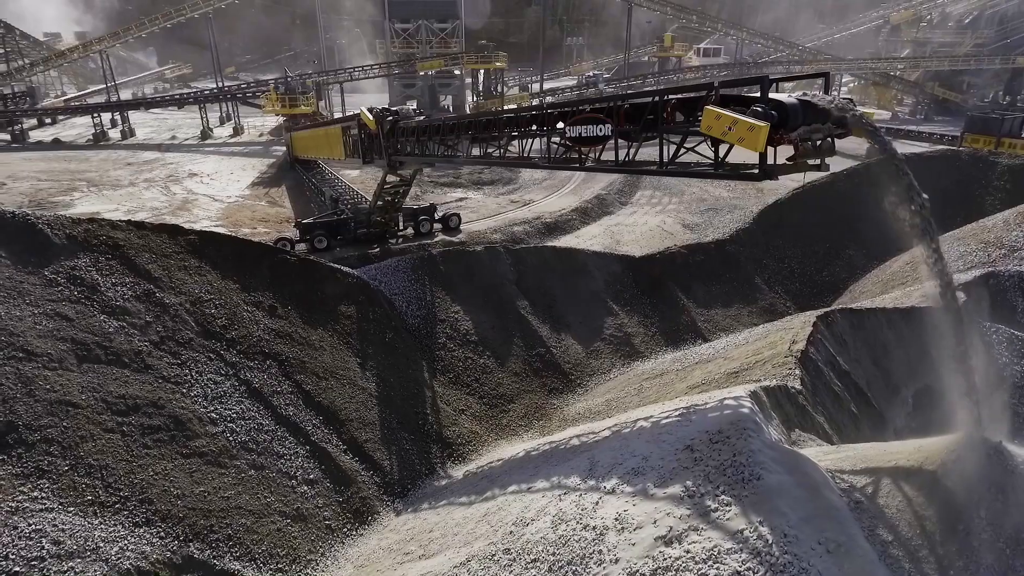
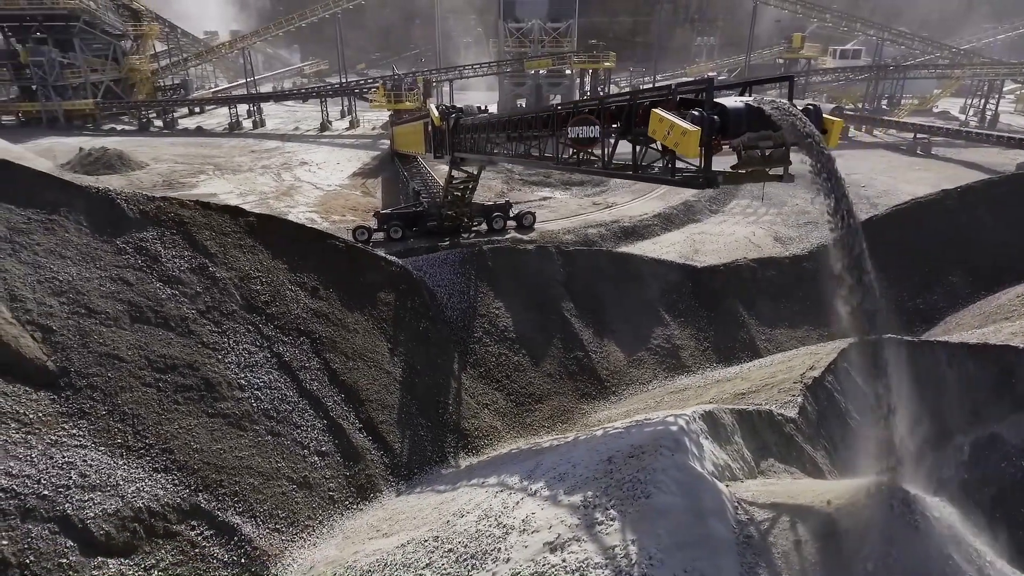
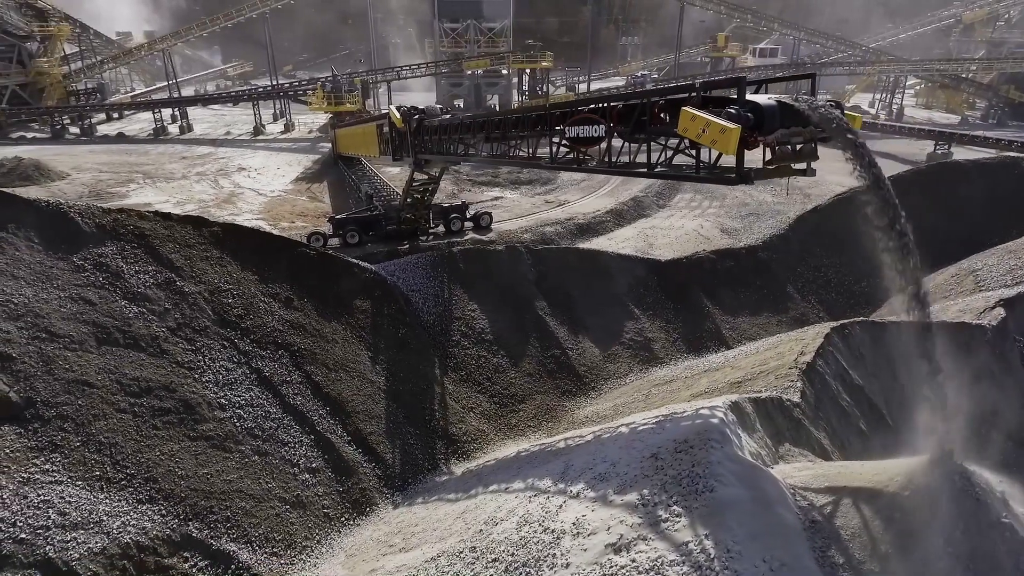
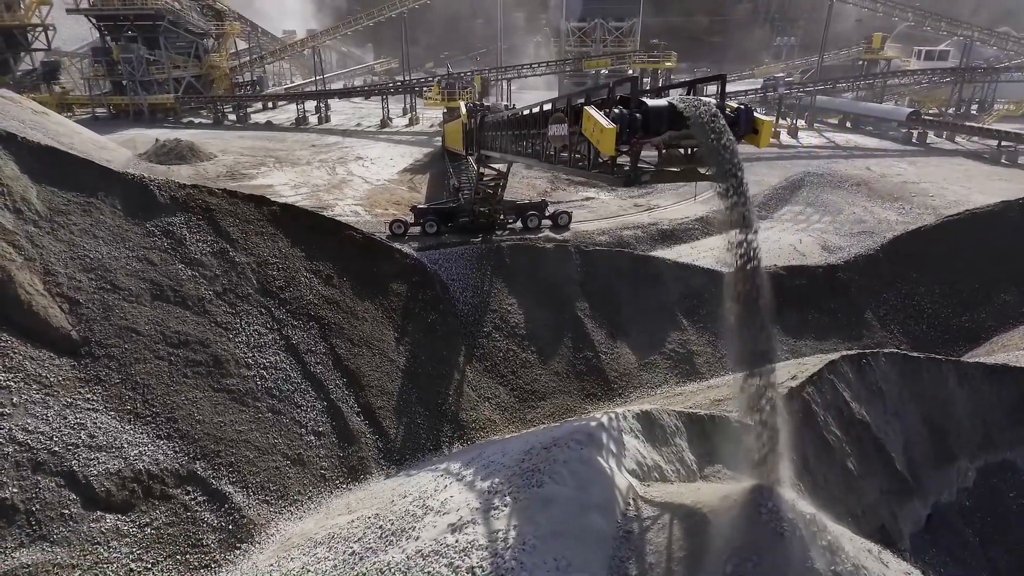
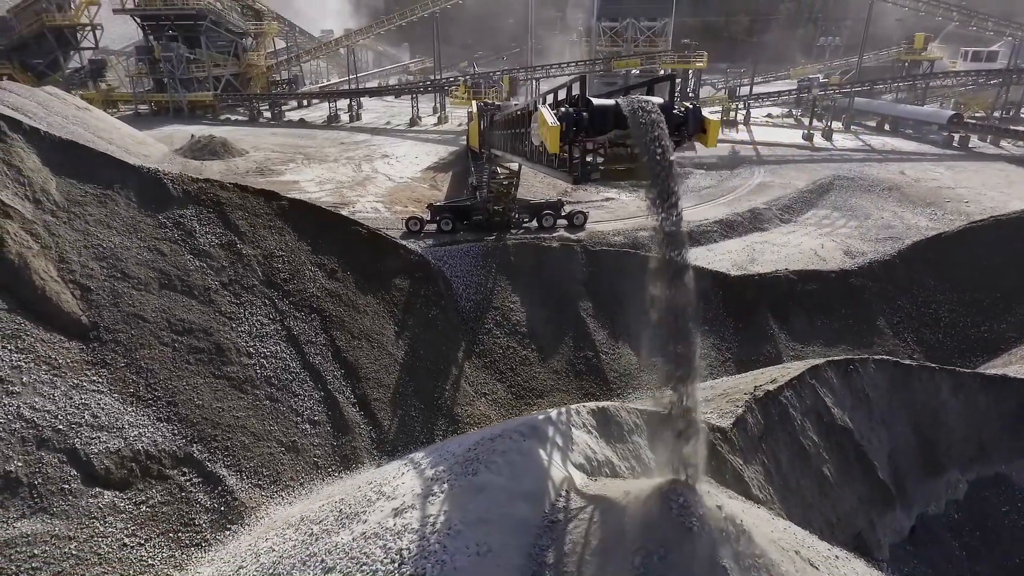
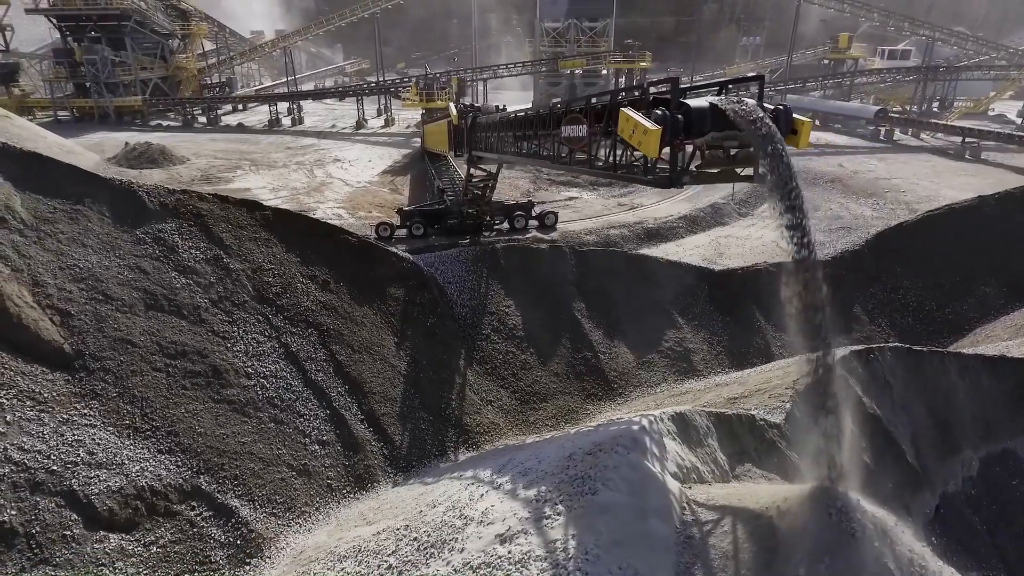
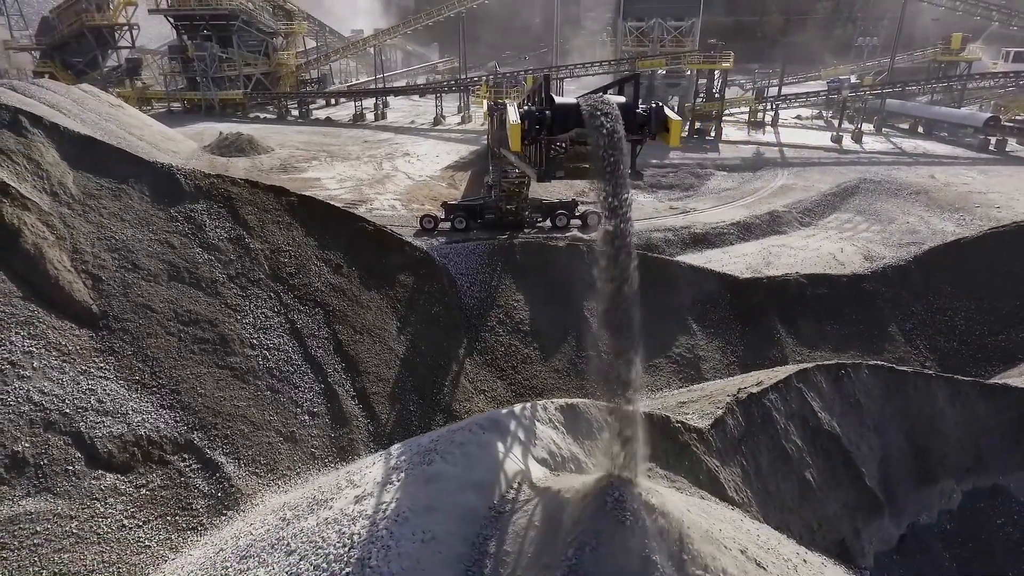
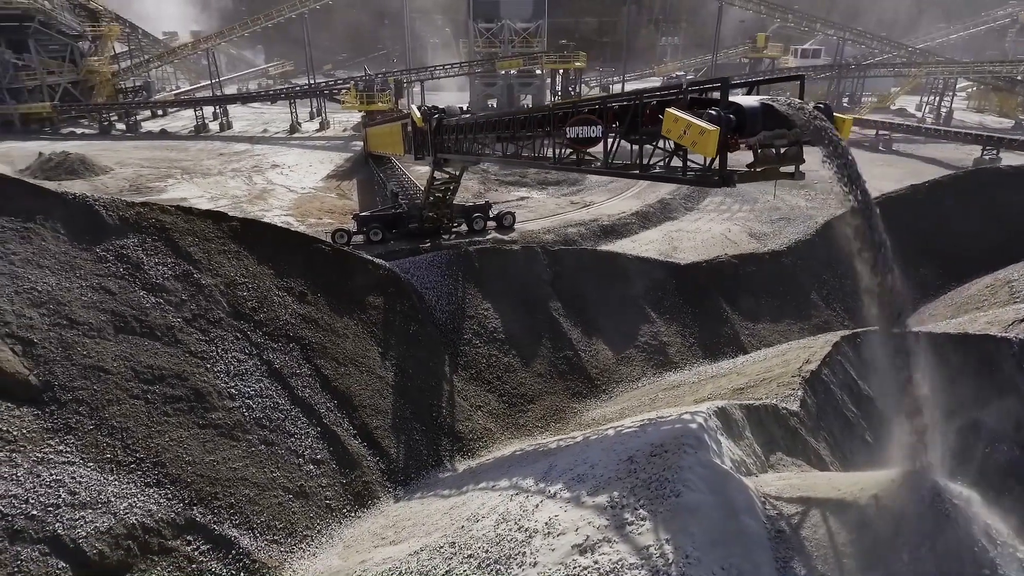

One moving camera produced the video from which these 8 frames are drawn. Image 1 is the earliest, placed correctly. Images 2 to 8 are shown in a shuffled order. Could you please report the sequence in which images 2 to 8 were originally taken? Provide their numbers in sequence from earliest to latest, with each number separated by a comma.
3, 8, 2, 6, 4, 5, 7
